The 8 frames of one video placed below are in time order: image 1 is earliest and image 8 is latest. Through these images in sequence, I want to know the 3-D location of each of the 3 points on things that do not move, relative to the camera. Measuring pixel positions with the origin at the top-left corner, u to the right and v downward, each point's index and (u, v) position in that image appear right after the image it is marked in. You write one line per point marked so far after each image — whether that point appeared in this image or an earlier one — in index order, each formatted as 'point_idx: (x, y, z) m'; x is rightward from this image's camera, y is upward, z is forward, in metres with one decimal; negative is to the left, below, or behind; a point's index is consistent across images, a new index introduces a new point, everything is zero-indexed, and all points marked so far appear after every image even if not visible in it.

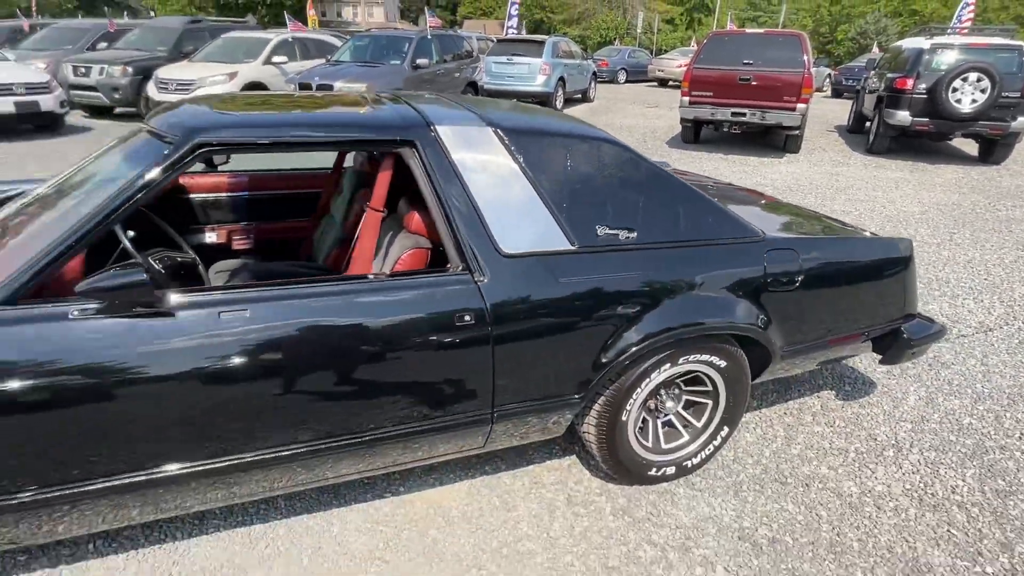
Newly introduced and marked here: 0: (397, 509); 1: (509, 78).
0: (-0.5, -0.9, +2.4) m
1: (-0.1, +5.6, +15.2) m
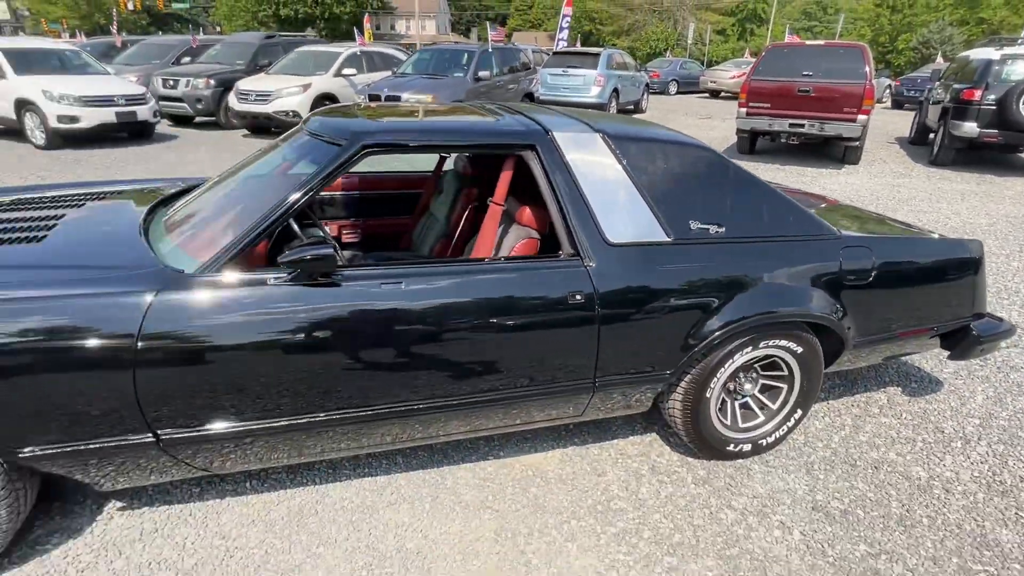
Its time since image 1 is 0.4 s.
0: (-0.1, -0.9, +2.7) m
1: (+1.4, +5.4, +15.5) m
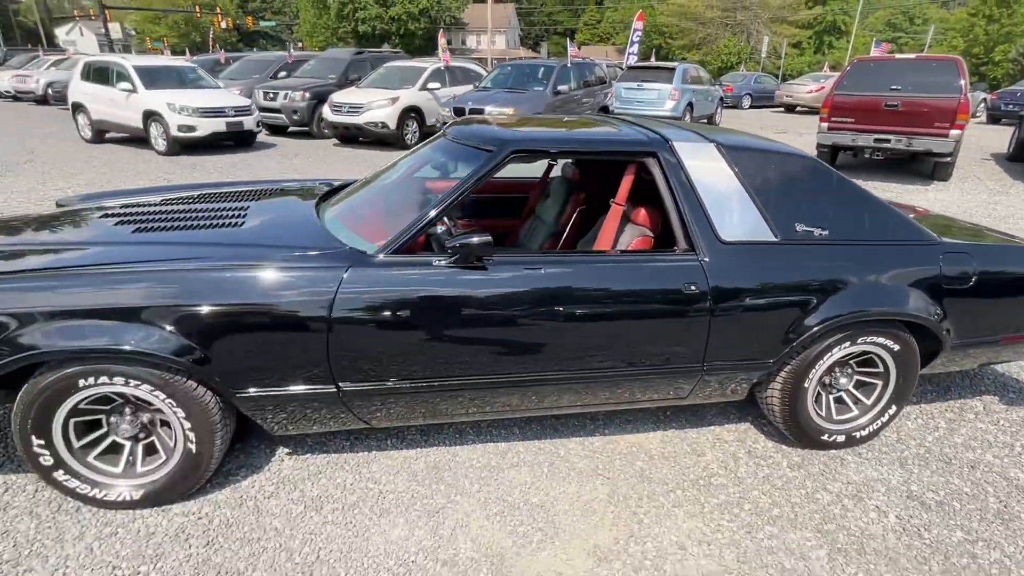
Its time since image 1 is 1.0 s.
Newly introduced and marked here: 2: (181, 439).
0: (+0.5, -0.8, +3.0) m
1: (+3.5, +5.1, +15.7) m
2: (-1.4, -0.6, +2.4) m
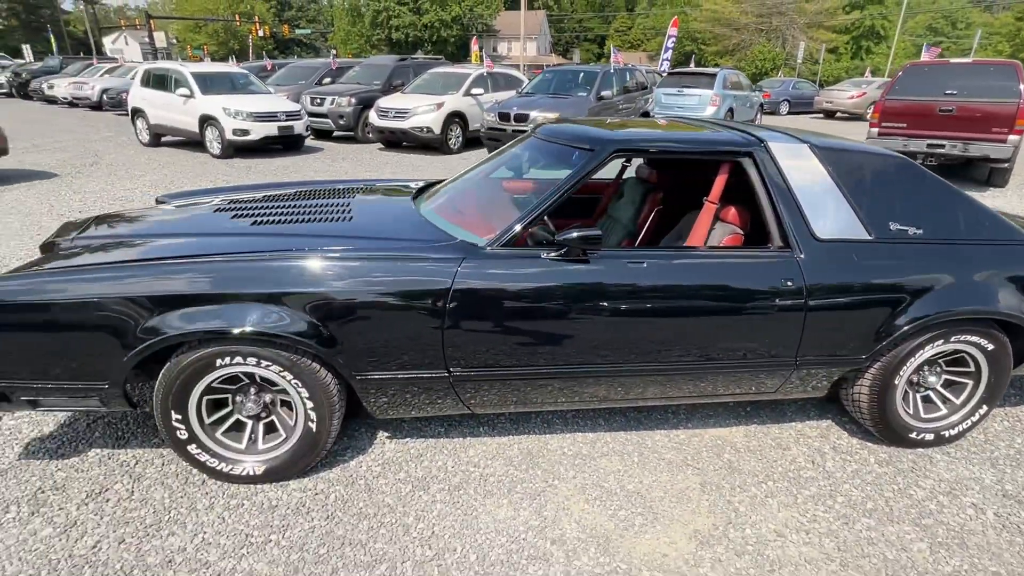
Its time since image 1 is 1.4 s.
0: (+1.0, -0.8, +3.1) m
1: (+4.6, +5.0, +15.7) m
2: (-0.9, -0.6, +2.5) m
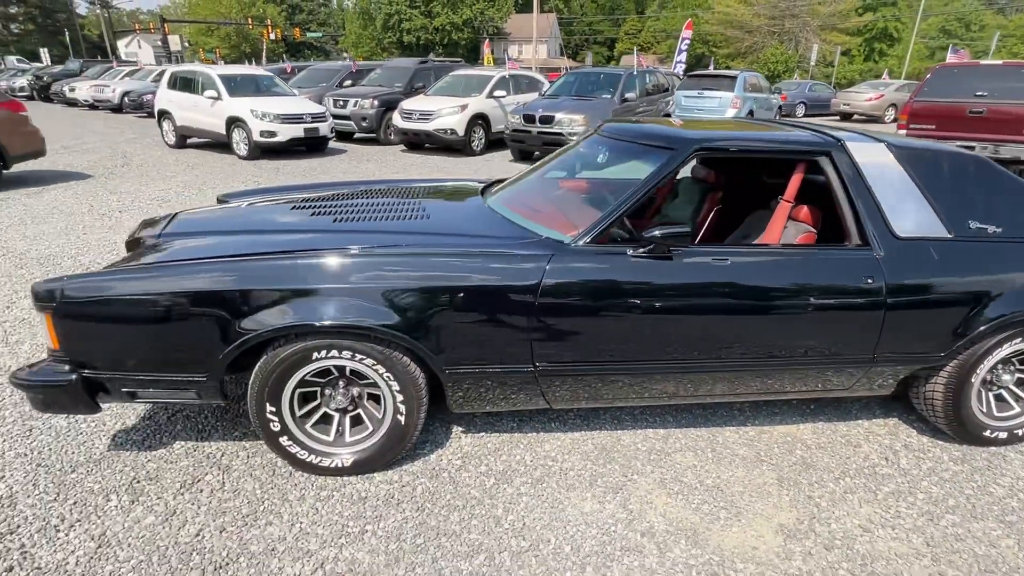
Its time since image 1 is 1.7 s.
0: (+1.4, -0.8, +3.1) m
1: (+5.2, +4.9, +15.7) m
2: (-0.5, -0.6, +2.6) m
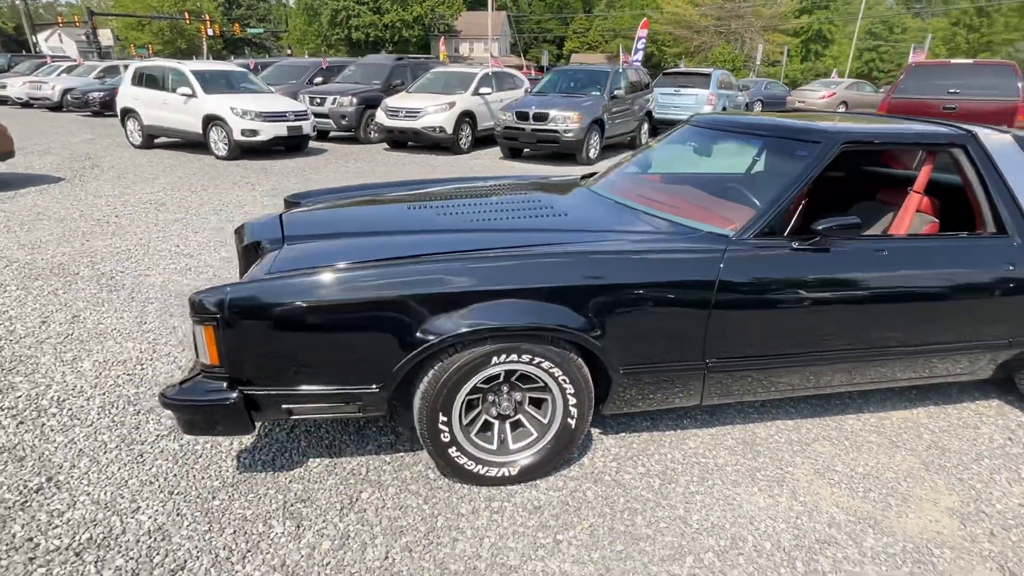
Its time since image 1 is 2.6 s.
0: (+2.1, -0.7, +3.2) m
1: (+4.6, +5.1, +16.0) m
2: (+0.2, -0.6, +2.5) m
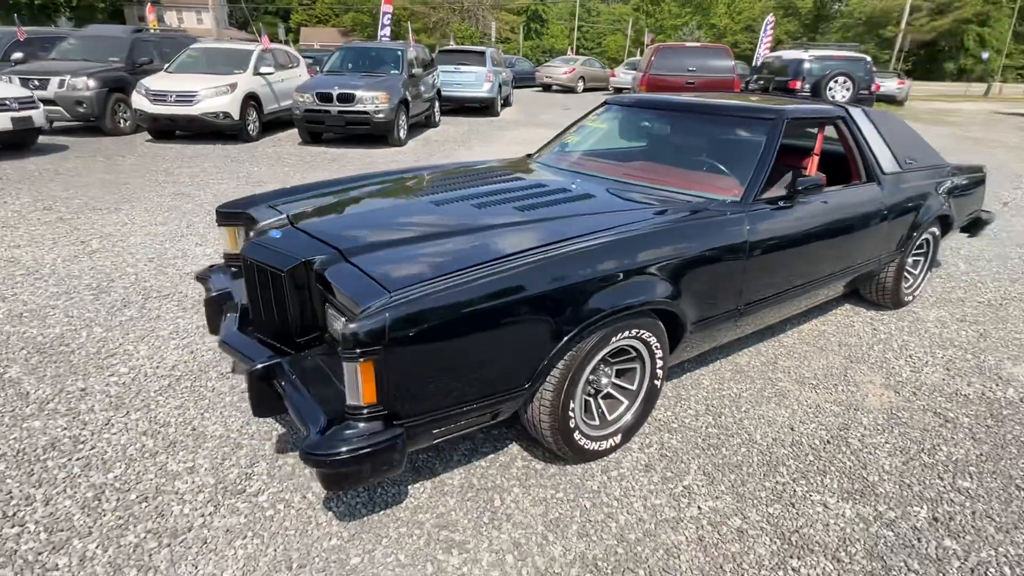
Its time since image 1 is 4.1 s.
0: (+2.1, -0.3, +4.1) m
1: (-1.6, +5.9, +16.5) m
2: (+0.7, -0.4, +2.7) m
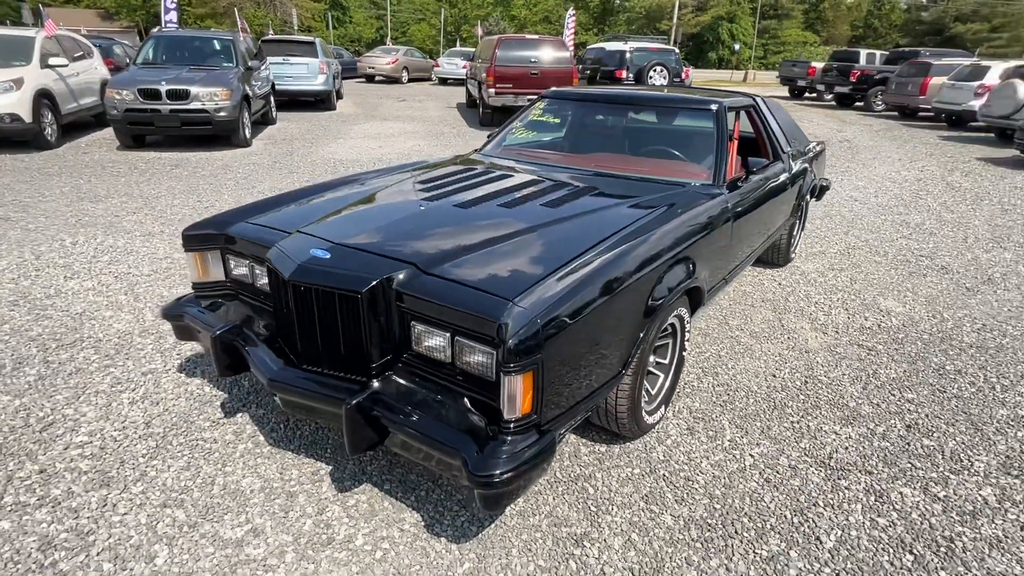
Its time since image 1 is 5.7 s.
0: (+1.8, -0.1, +4.7) m
1: (-6.0, +5.7, +15.3) m
2: (+0.9, -0.3, +3.0) m
